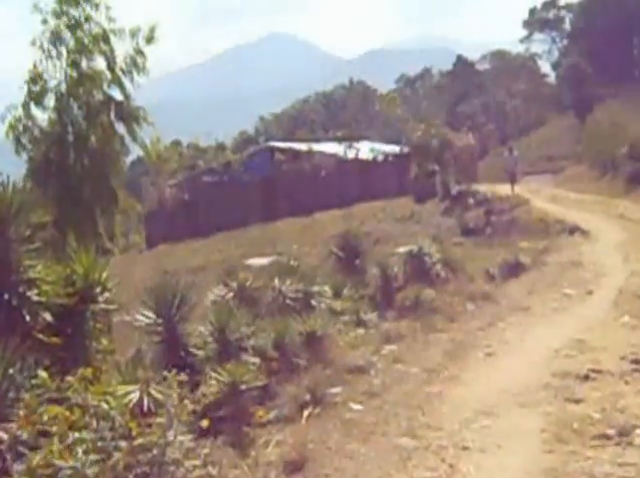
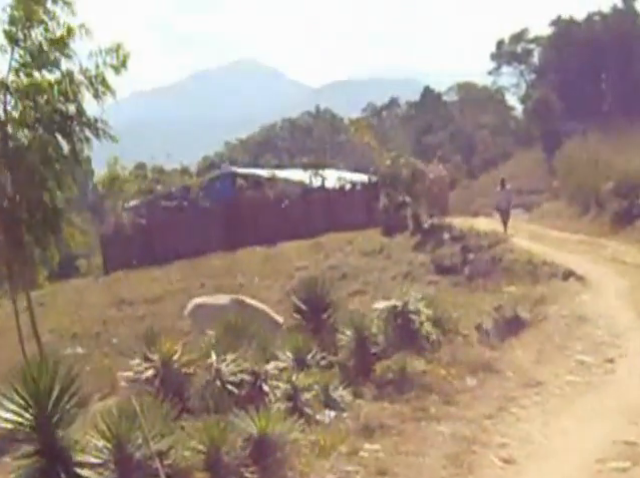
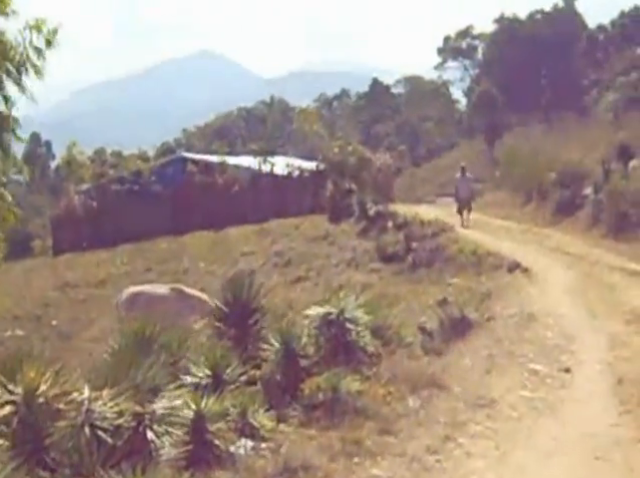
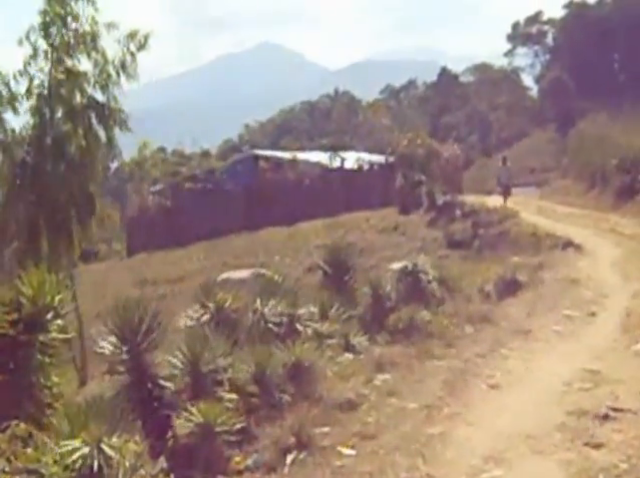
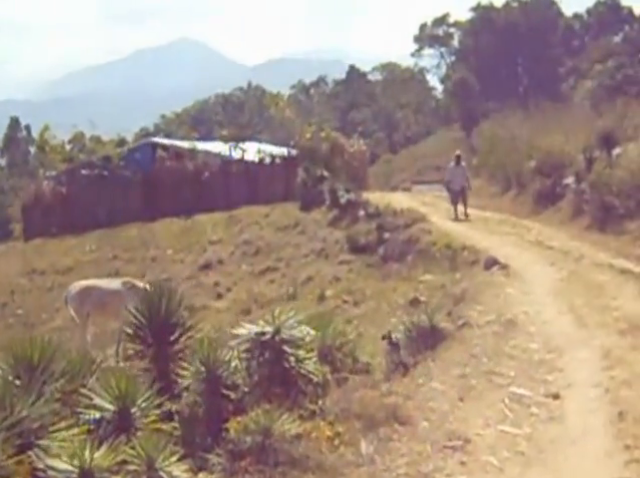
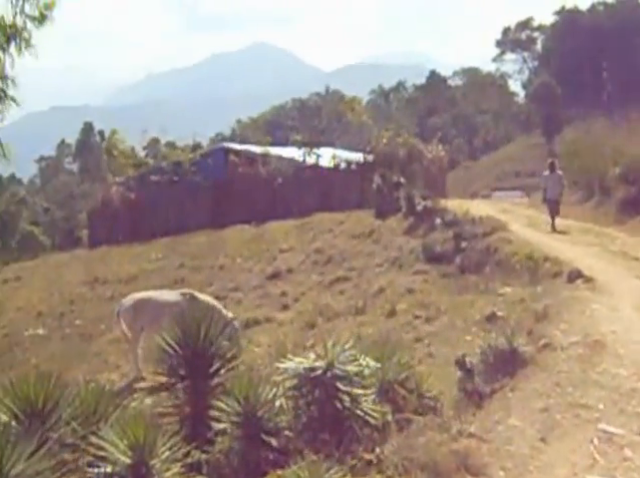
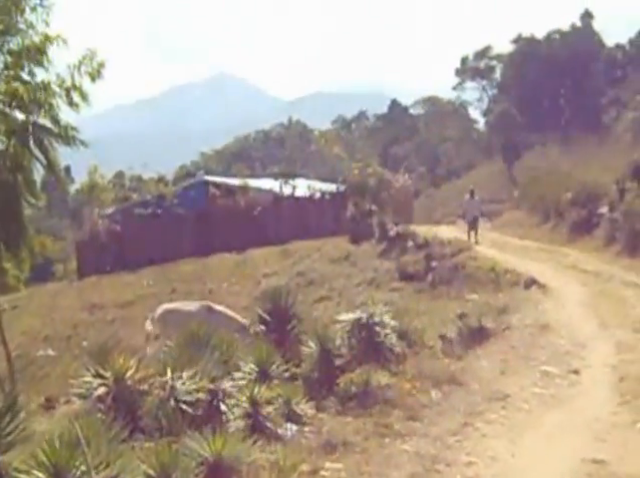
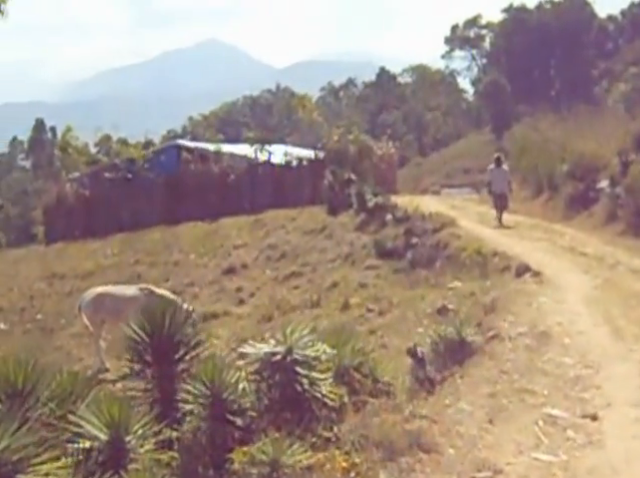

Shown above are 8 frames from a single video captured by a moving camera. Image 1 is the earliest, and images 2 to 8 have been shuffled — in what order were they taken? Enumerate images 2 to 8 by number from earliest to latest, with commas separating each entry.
4, 2, 7, 3, 5, 8, 6
